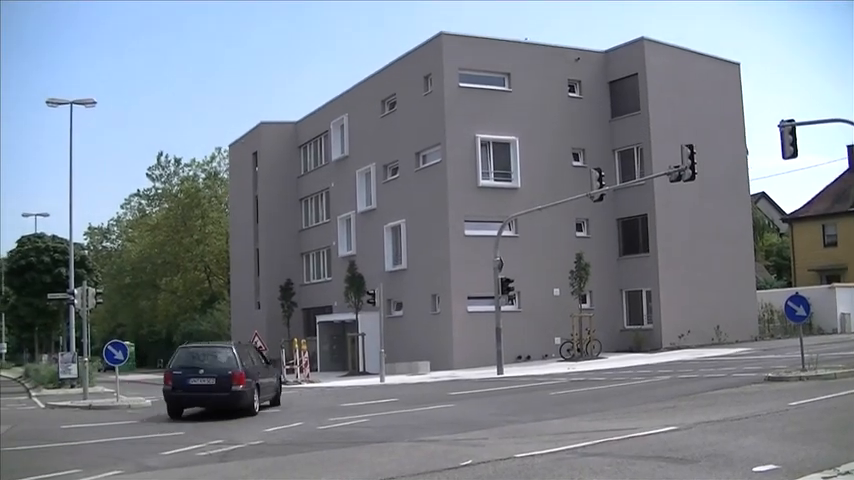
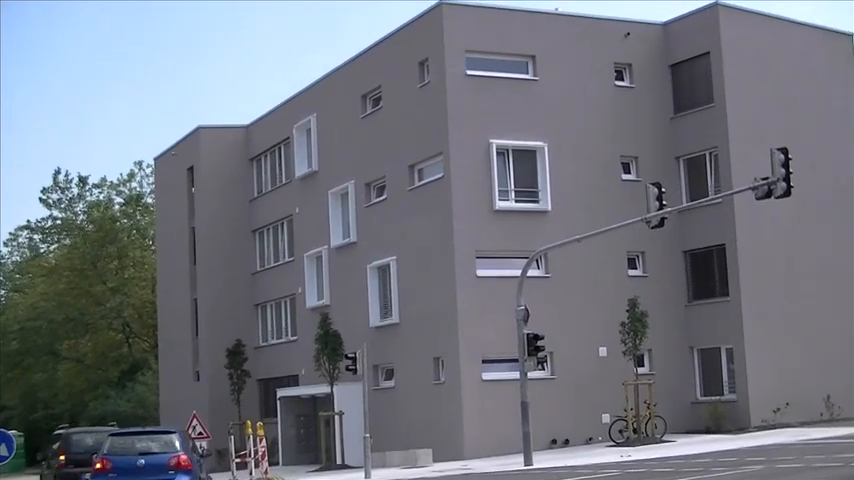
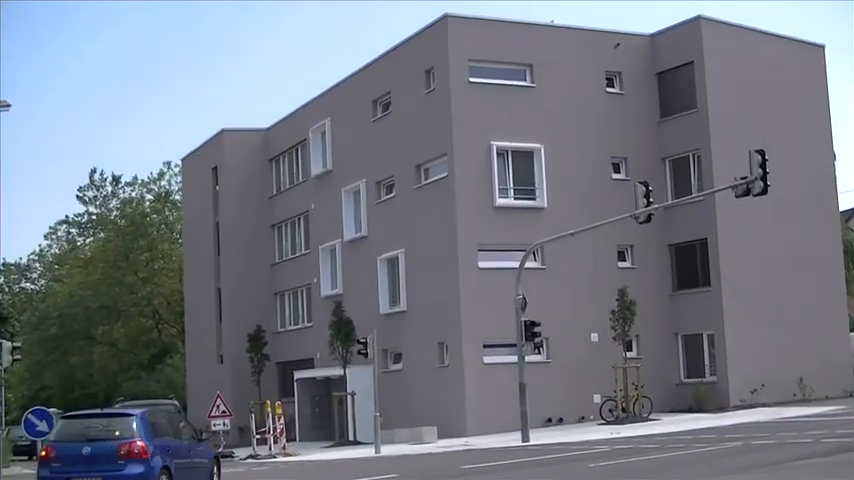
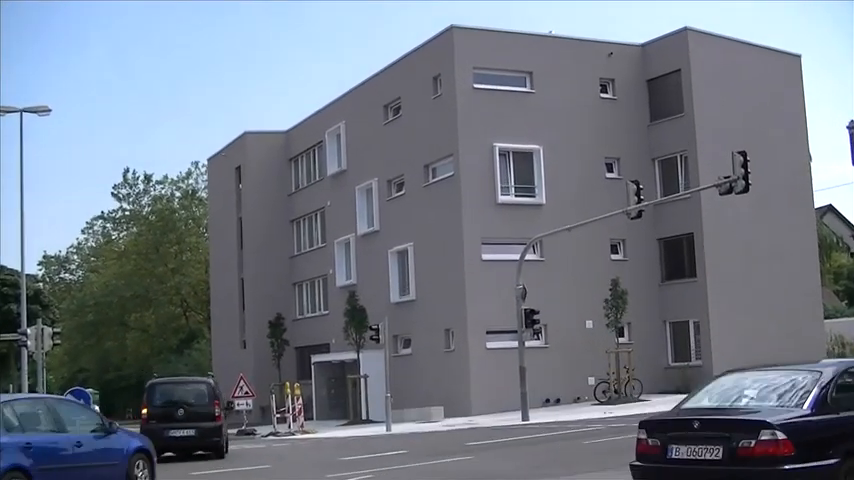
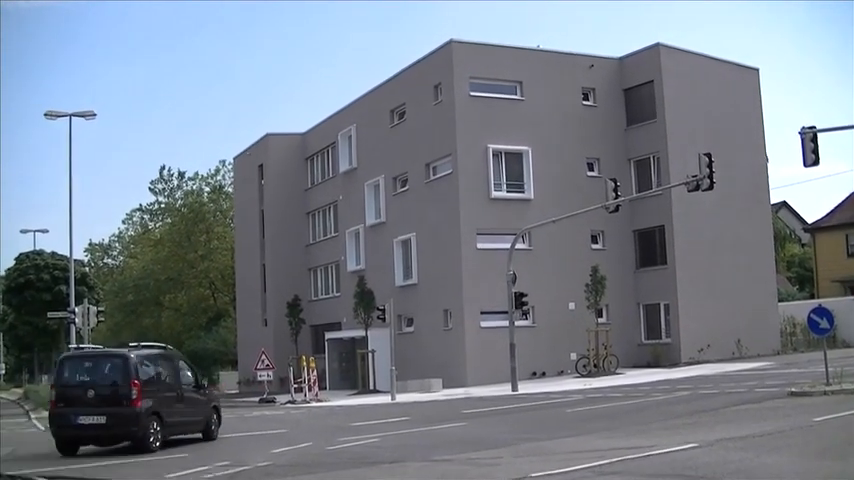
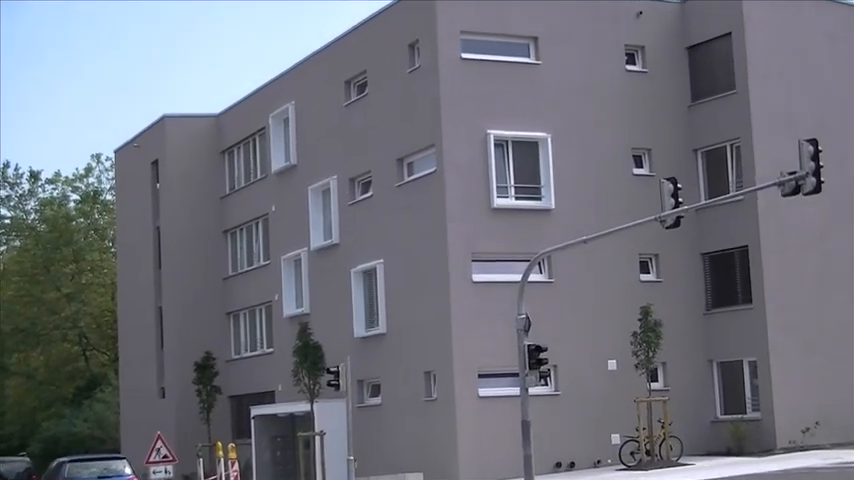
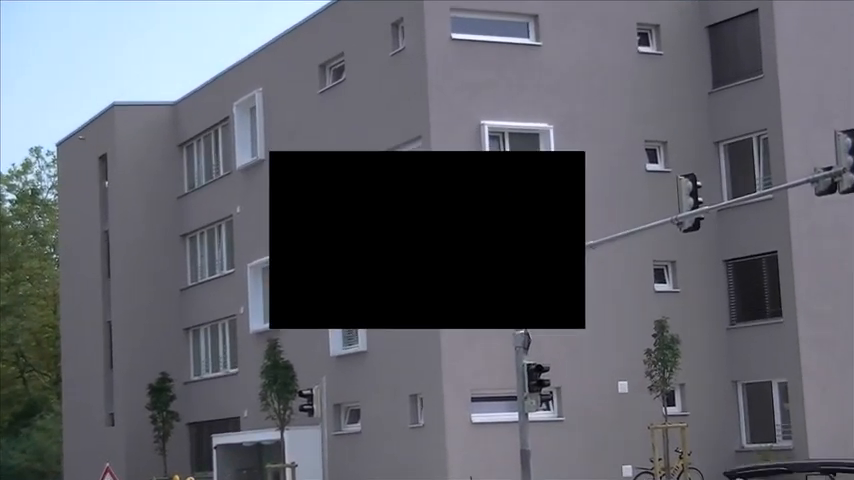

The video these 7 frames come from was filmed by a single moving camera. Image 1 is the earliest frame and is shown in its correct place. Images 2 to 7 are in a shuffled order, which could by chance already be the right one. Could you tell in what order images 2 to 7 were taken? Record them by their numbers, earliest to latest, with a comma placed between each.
5, 4, 3, 2, 6, 7
